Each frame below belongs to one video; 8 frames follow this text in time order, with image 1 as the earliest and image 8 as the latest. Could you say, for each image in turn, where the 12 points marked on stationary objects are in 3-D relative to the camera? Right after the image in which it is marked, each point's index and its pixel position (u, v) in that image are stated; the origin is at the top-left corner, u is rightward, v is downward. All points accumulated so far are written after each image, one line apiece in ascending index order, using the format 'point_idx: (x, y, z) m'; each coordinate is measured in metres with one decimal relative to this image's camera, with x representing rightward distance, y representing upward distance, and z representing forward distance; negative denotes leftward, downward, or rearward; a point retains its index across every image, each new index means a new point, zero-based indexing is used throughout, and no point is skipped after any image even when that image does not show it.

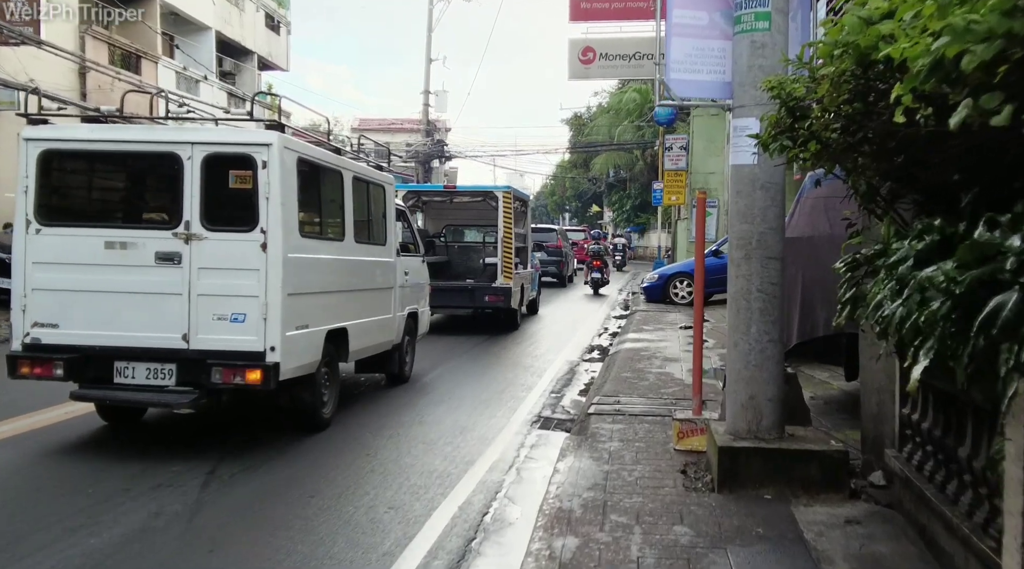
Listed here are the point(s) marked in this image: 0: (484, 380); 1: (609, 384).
0: (-0.3, -1.0, +8.8) m
1: (+0.9, -1.0, +7.5) m
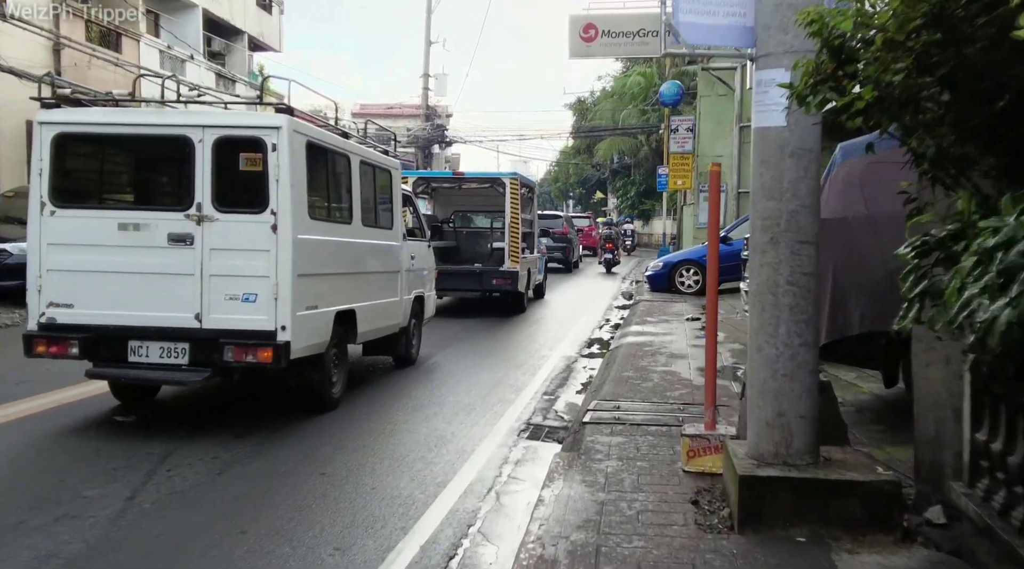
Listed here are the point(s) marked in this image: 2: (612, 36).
0: (-0.4, -0.9, +8.0) m
1: (+0.8, -0.9, +6.7) m
2: (+2.4, +6.0, +18.7) m
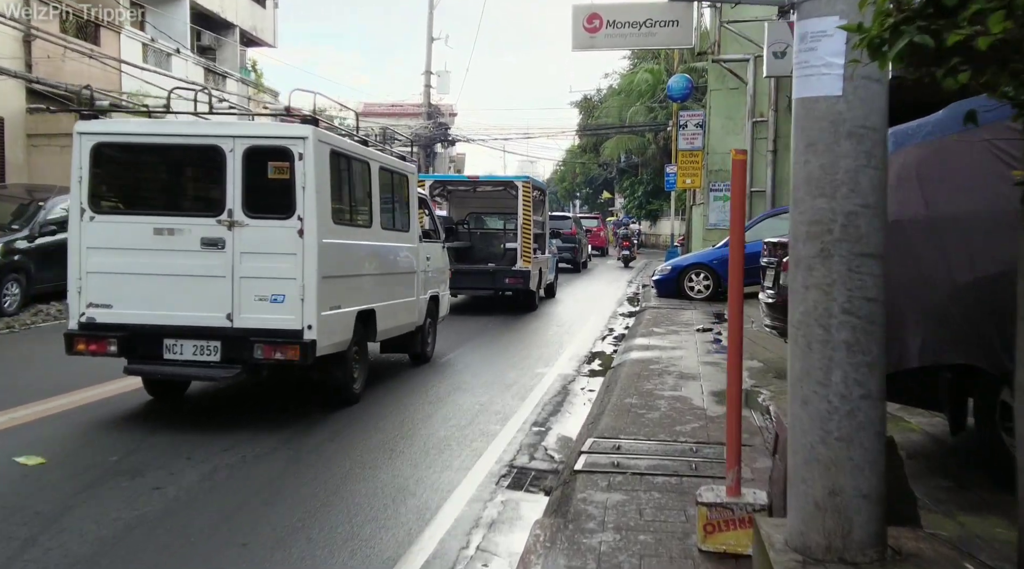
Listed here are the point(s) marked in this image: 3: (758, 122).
0: (-0.5, -1.0, +7.0) m
1: (+0.7, -1.0, +5.7) m
2: (+2.4, +5.9, +17.7) m
3: (+5.5, +3.6, +17.3) m
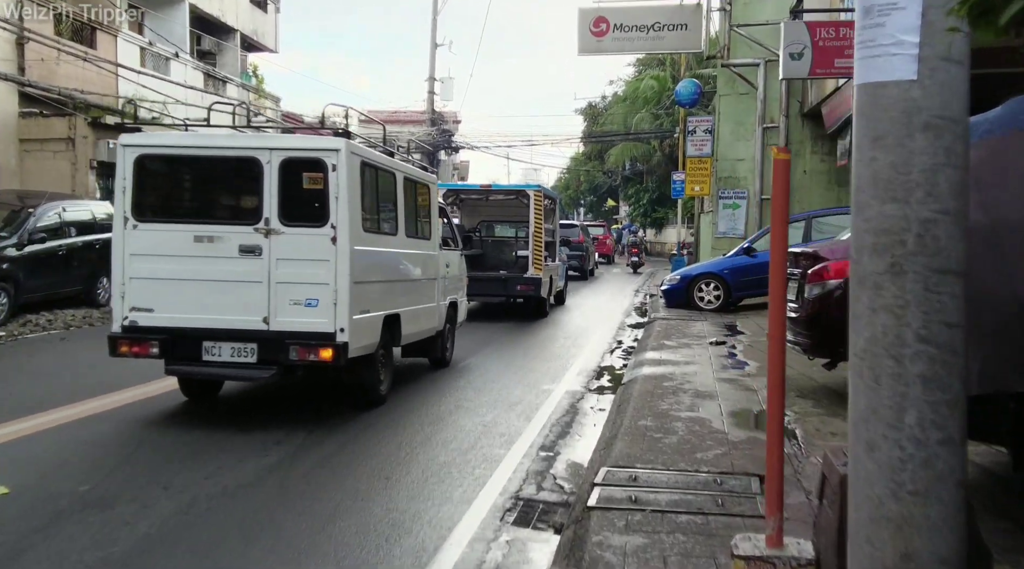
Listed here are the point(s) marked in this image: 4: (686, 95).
0: (-0.5, -1.1, +6.6) m
1: (+0.7, -1.1, +5.2) m
2: (+2.5, +5.7, +17.3) m
3: (+5.6, +3.4, +16.9) m
4: (+4.2, +4.6, +18.6) m
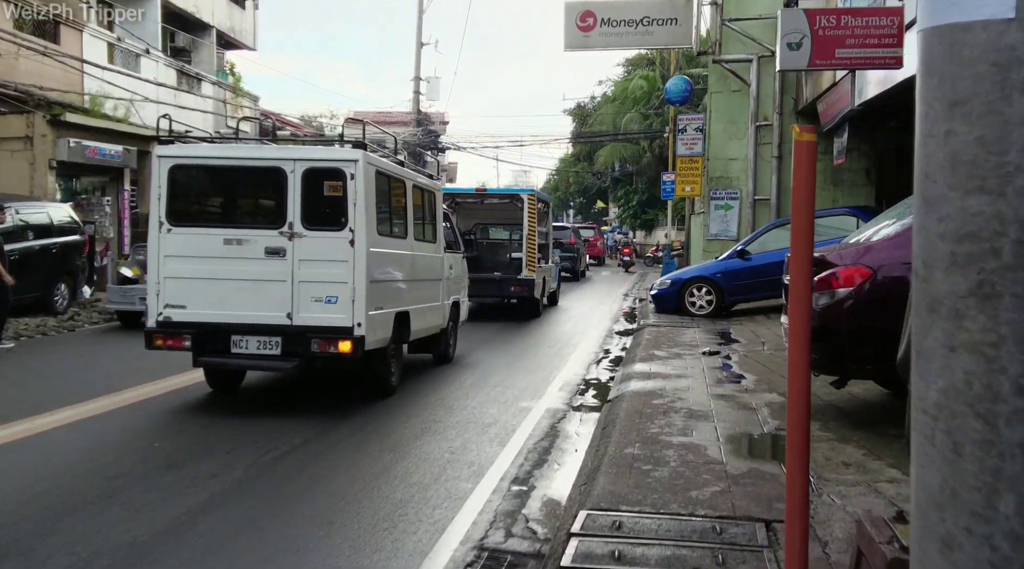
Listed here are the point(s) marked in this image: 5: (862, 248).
0: (-0.7, -1.2, +5.9) m
1: (+0.5, -1.1, +4.6) m
2: (+2.1, +5.6, +16.7) m
3: (+5.2, +3.3, +16.3) m
4: (+3.8, +4.5, +18.0) m
5: (+2.5, +0.3, +5.6) m
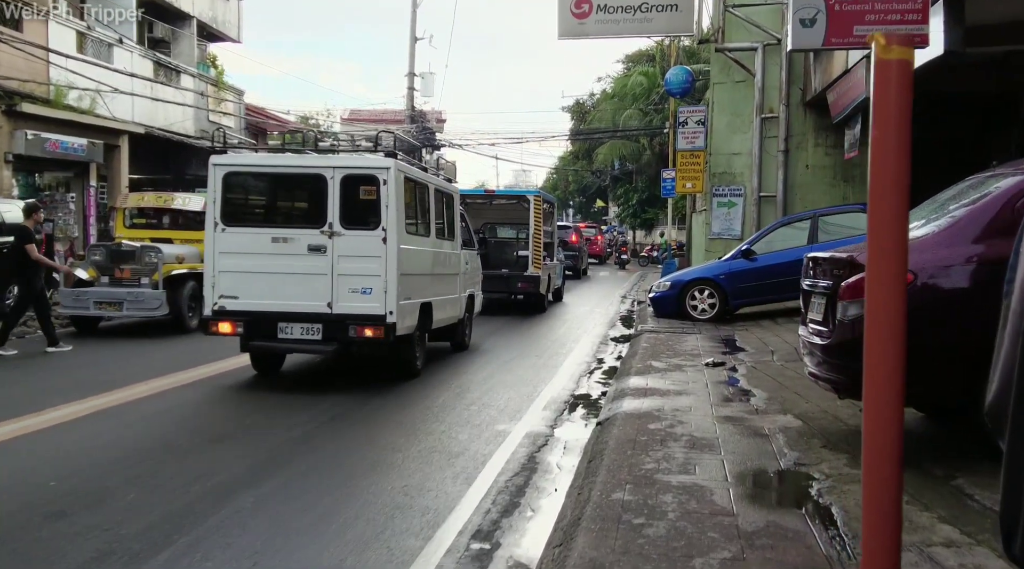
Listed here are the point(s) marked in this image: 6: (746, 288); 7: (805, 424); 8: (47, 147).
0: (-0.9, -1.2, +5.0) m
1: (+0.3, -1.2, +3.7) m
2: (+2.0, +5.5, +15.7) m
3: (+5.0, +3.3, +15.3) m
4: (+3.6, +4.4, +17.1) m
5: (+2.3, +0.2, +4.6) m
6: (+3.8, -0.1, +12.7) m
7: (+2.2, -1.0, +5.7) m
8: (-8.5, +2.5, +14.1) m
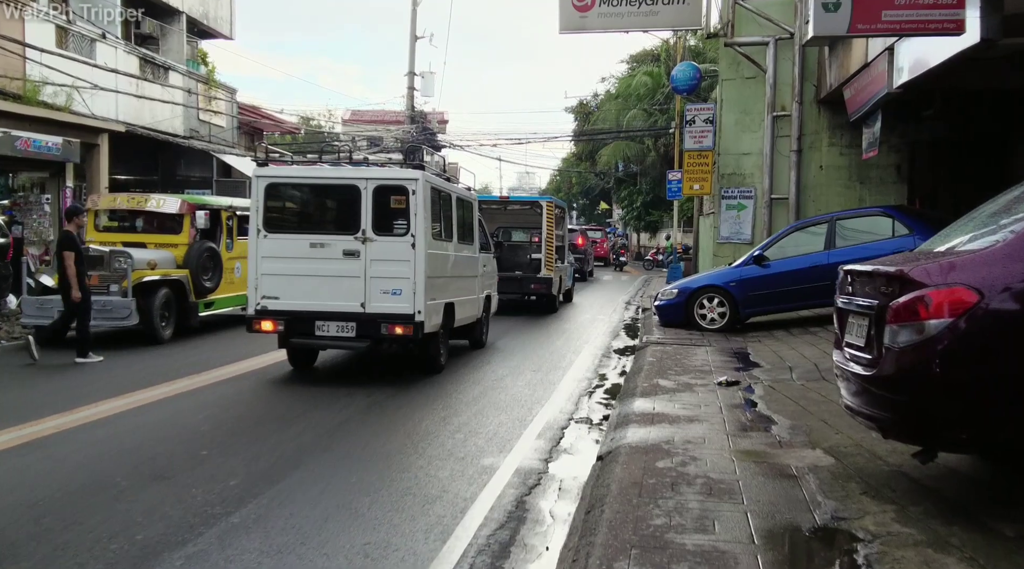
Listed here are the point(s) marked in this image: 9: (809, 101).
0: (-1.0, -1.3, +4.2) m
1: (+0.2, -1.2, +2.9) m
2: (+1.9, +5.4, +15.0) m
3: (+5.0, +3.1, +14.6) m
4: (+3.6, +4.3, +16.3) m
5: (+2.2, +0.1, +3.9) m
6: (+3.8, -0.2, +11.9) m
7: (+2.1, -1.1, +4.9) m
8: (-8.5, +2.4, +13.4) m
9: (+5.5, +3.4, +14.3) m
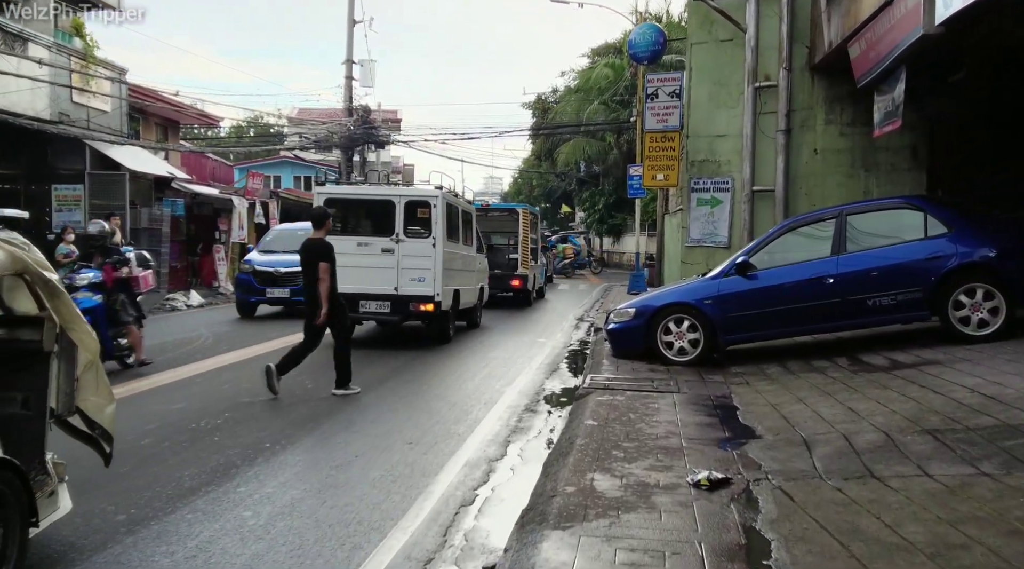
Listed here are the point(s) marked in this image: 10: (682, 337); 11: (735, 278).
0: (-1.8, -1.5, +0.9) m
1: (-0.5, -1.4, -0.3) m
2: (+0.6, +5.2, +11.9) m
3: (+3.7, +2.9, +11.5) m
4: (+2.2, +4.1, +13.3) m
5: (+1.4, 0.0, +0.7) m
6: (+2.6, -0.4, +8.8) m
7: (+1.2, -1.3, +1.8) m
8: (-9.7, +2.1, +9.8) m
9: (+4.2, +3.2, +11.3) m
10: (+2.0, -0.6, +9.2) m
11: (+2.6, +0.1, +8.8) m
